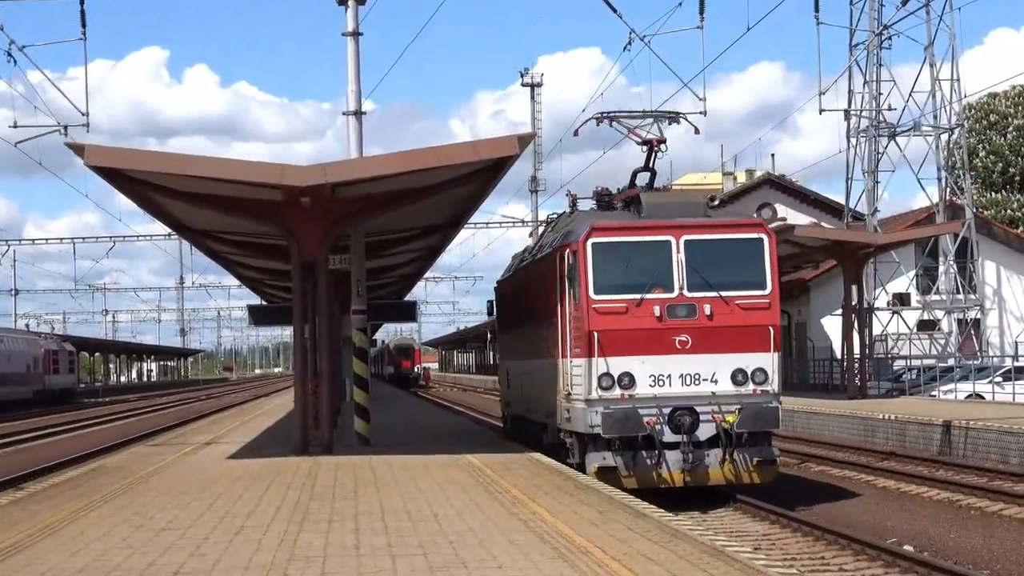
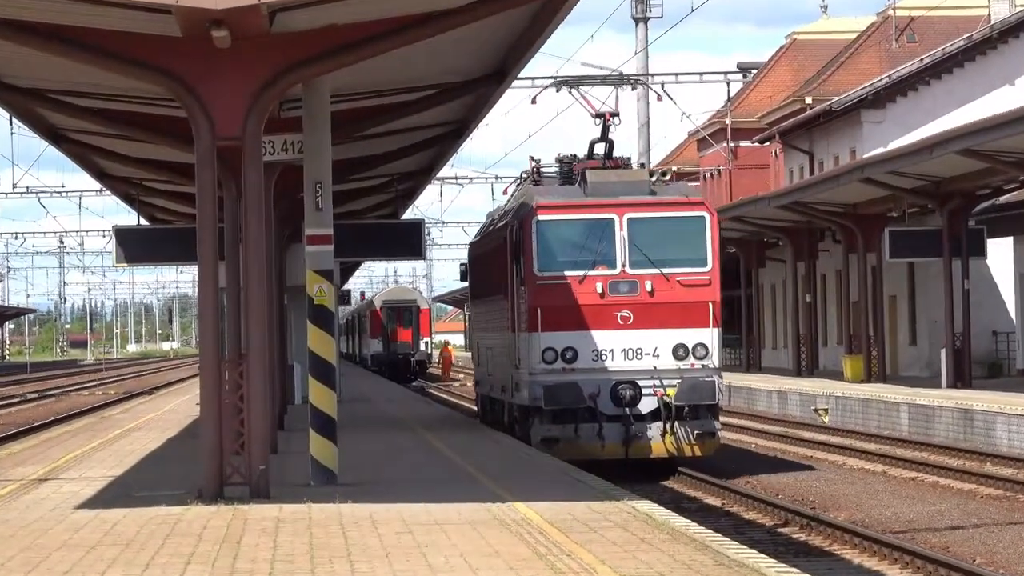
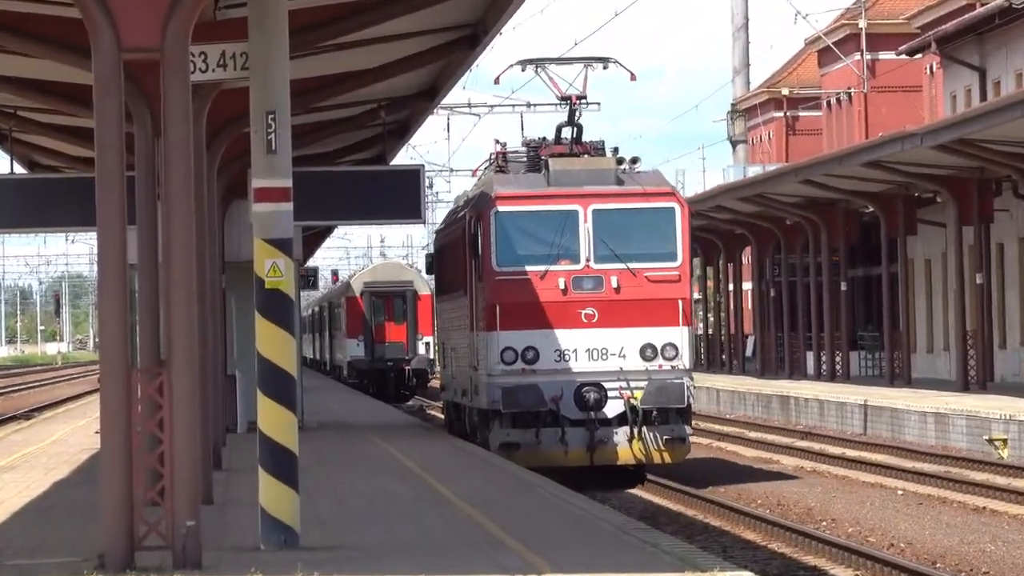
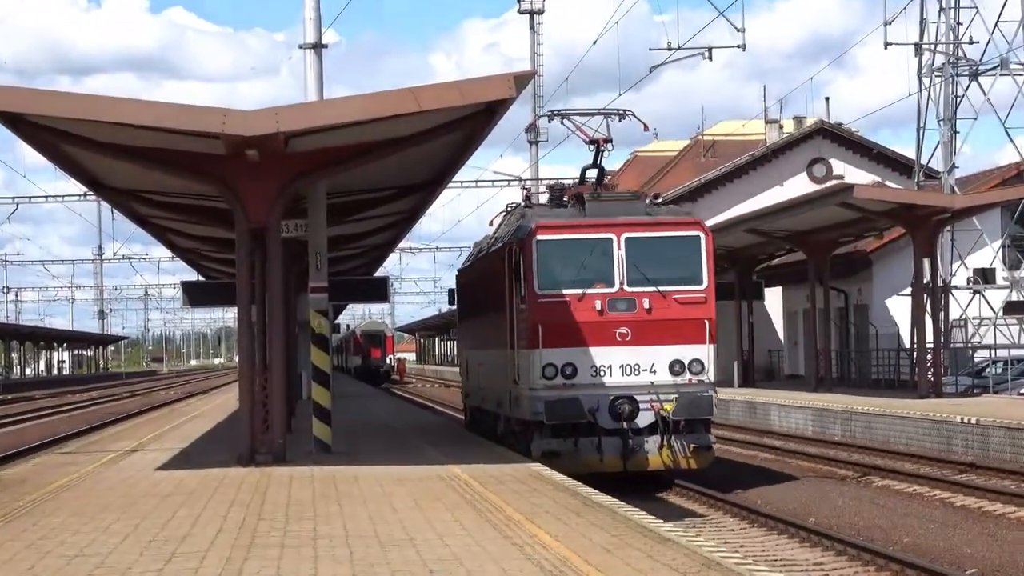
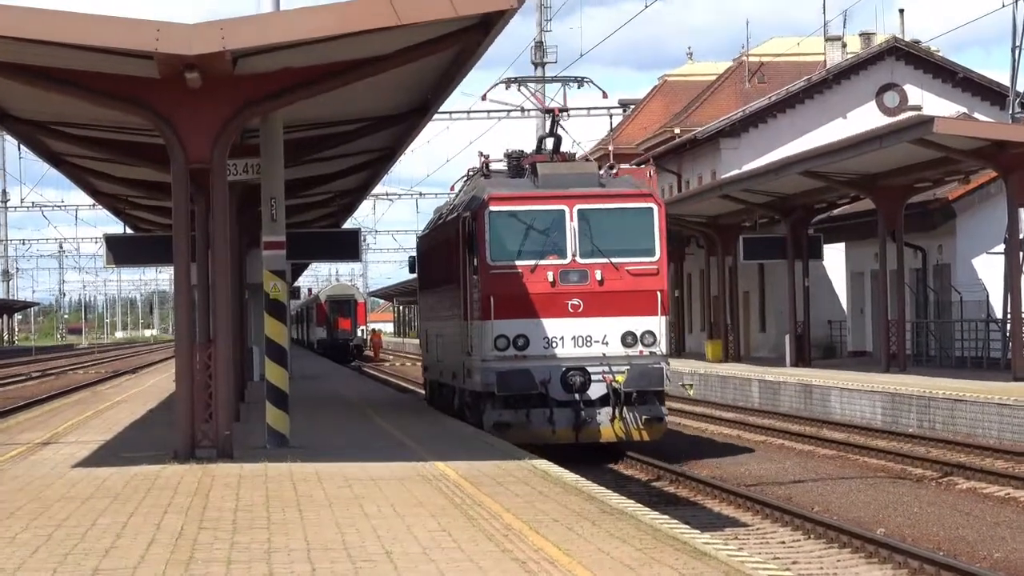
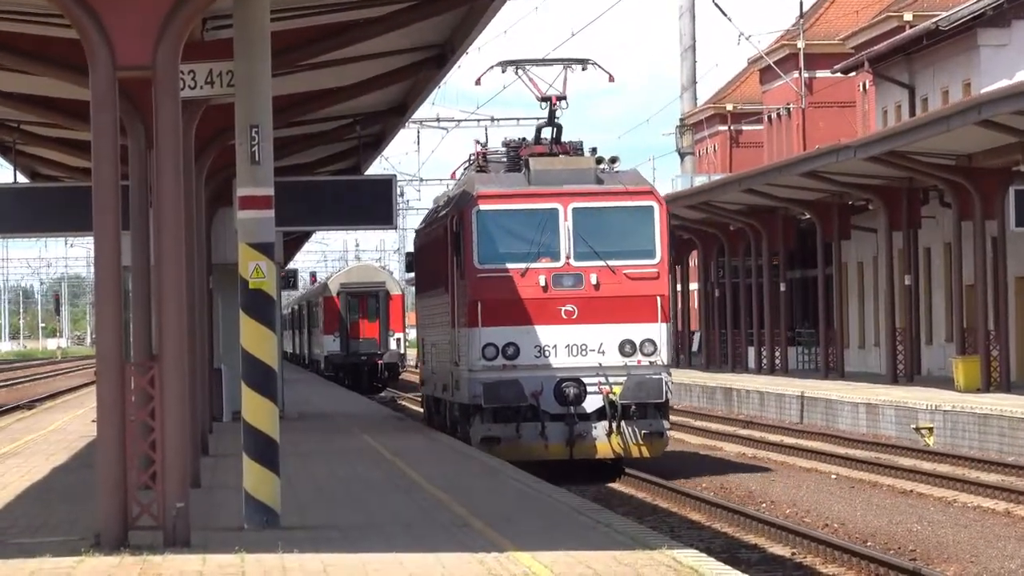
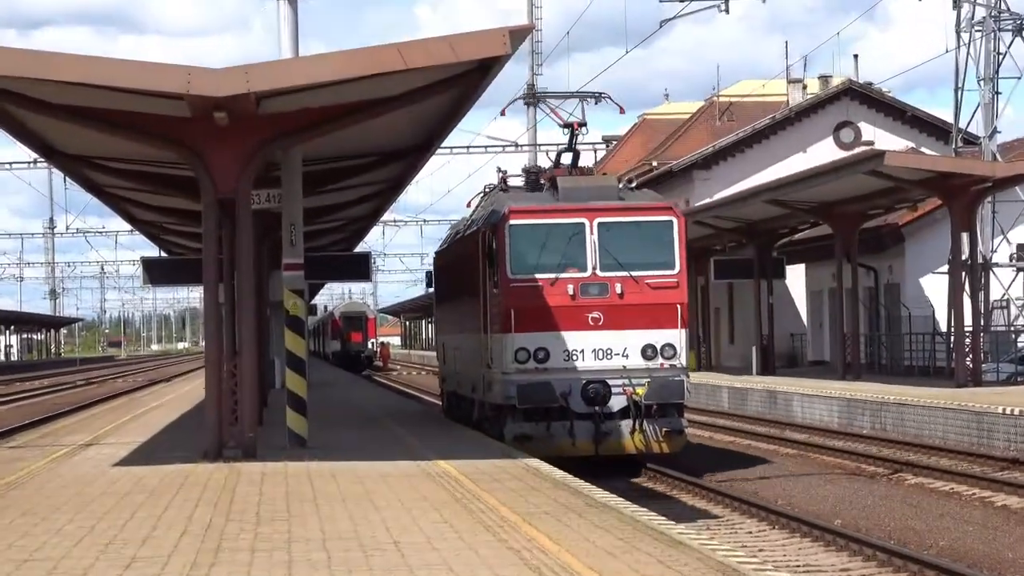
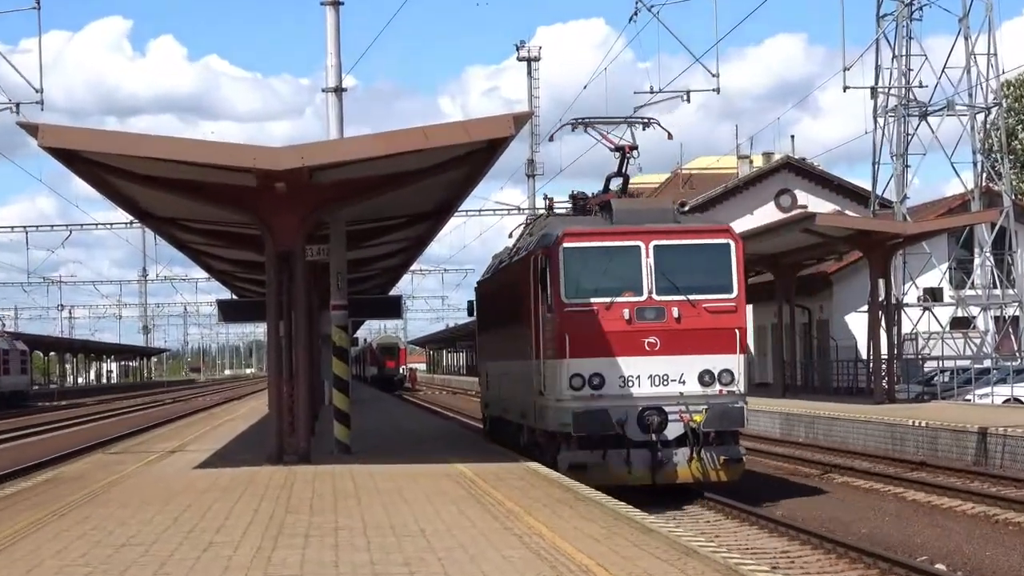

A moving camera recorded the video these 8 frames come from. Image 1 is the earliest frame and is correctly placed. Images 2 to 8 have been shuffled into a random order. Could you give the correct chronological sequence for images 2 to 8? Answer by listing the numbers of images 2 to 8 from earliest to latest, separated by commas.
8, 4, 7, 5, 2, 6, 3
